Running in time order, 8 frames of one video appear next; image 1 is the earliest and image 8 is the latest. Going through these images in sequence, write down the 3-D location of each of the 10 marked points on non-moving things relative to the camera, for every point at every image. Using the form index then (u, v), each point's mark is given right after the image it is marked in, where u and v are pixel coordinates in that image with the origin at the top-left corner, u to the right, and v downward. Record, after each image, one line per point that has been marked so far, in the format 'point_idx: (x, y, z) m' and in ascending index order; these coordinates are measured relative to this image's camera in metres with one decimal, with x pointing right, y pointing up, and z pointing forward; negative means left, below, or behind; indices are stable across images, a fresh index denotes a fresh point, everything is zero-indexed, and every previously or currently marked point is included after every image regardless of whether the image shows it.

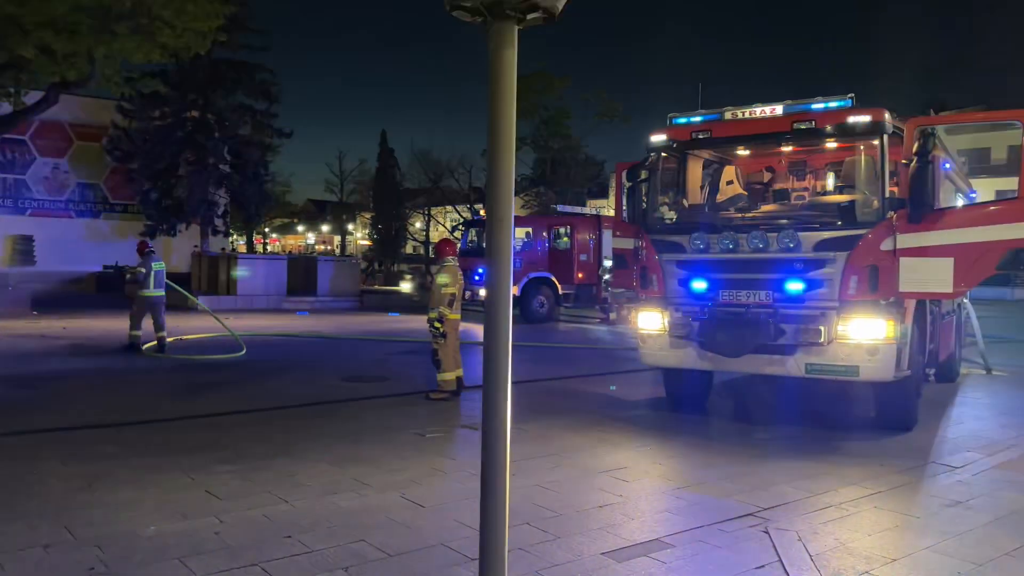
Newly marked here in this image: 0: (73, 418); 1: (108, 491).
0: (-3.6, -1.1, +6.6) m
1: (-2.2, -1.1, +4.5) m
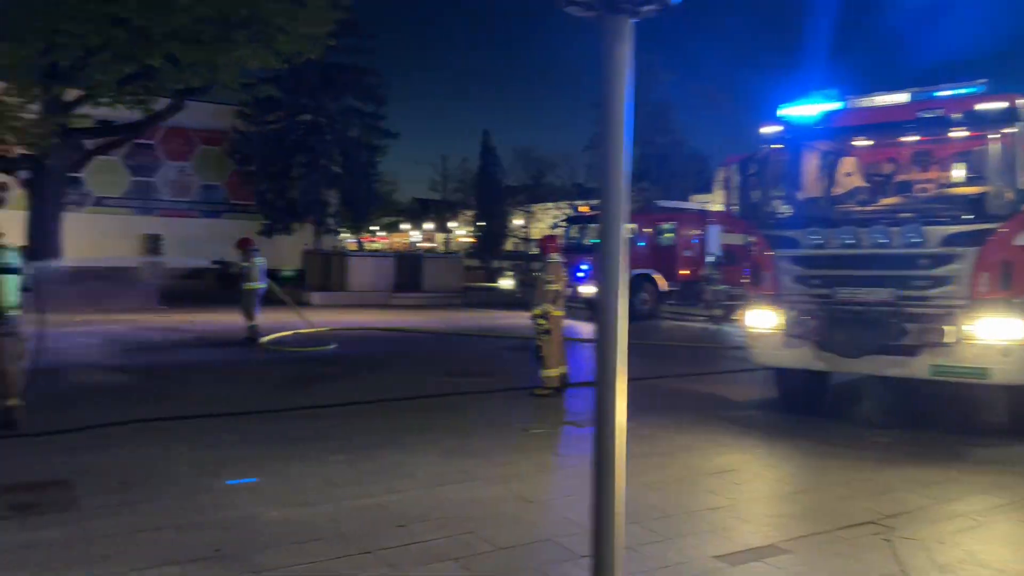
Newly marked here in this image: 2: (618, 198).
0: (-2.7, -1.0, +7.0) m
1: (-1.6, -1.1, +4.7) m
2: (+0.3, +0.3, +2.3) m
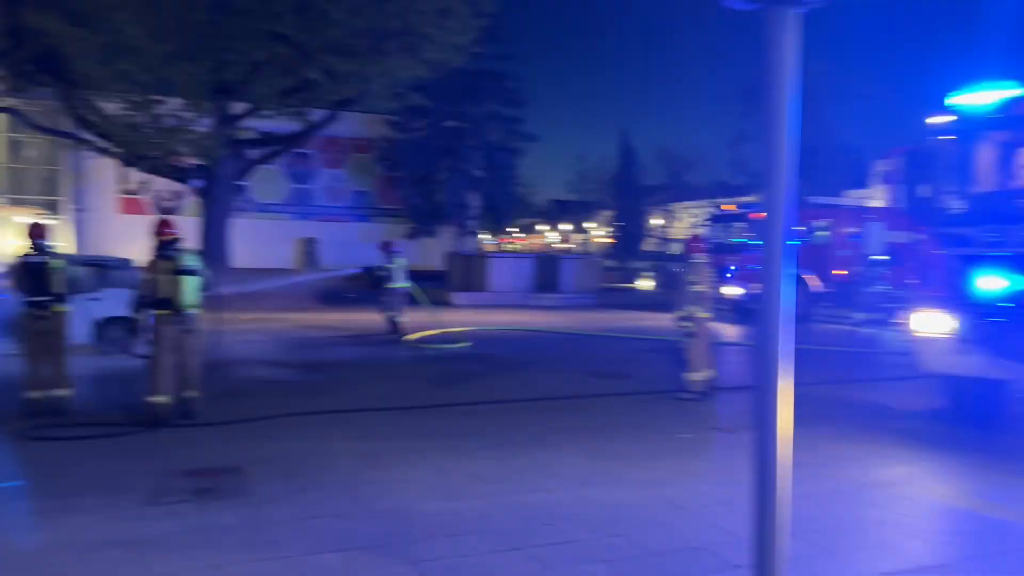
0: (-1.4, -1.0, +7.3) m
1: (-0.8, -1.1, +4.9) m
2: (+0.7, +0.3, +2.2) m
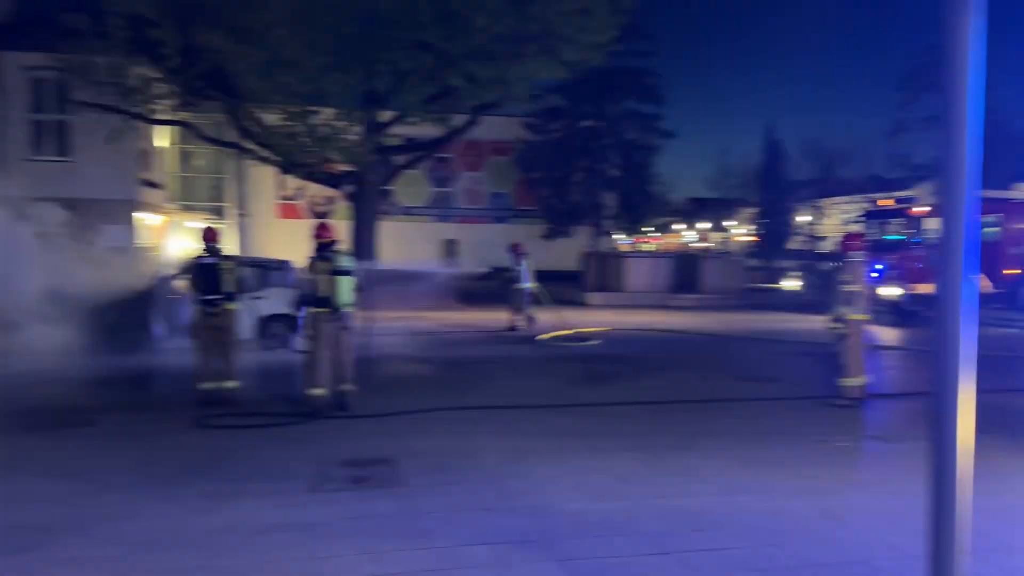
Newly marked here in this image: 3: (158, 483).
0: (-0.1, -1.0, +7.5) m
1: (+0.1, -1.1, +5.0) m
2: (+1.2, +0.3, +2.1) m
3: (-2.0, -1.1, +4.6) m
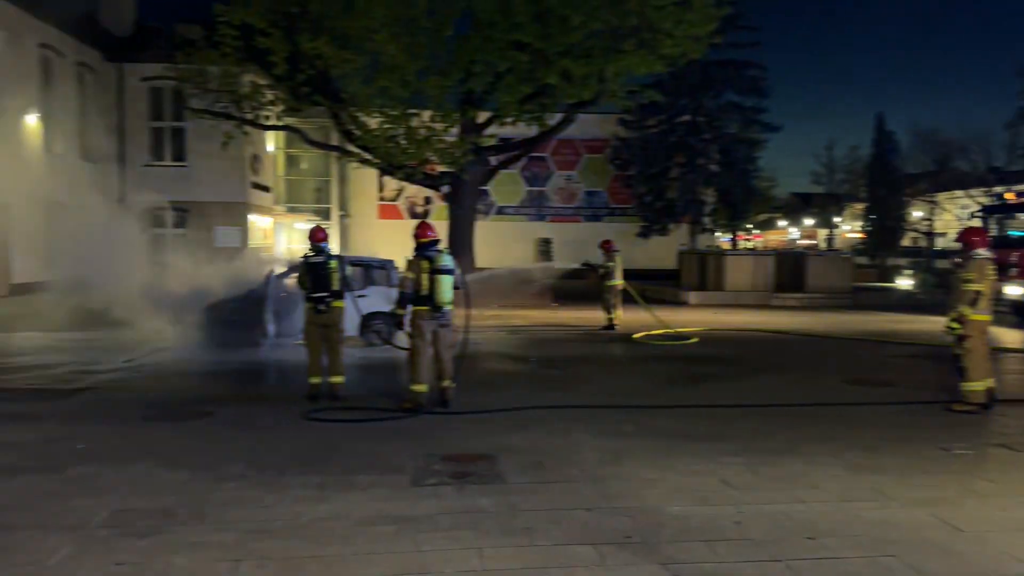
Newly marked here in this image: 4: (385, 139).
0: (+0.8, -1.0, +7.4) m
1: (+0.7, -1.1, +4.9) m
2: (+1.4, +0.3, +1.9) m
3: (-1.4, -1.1, +4.8) m
4: (-2.2, +2.5, +13.9) m
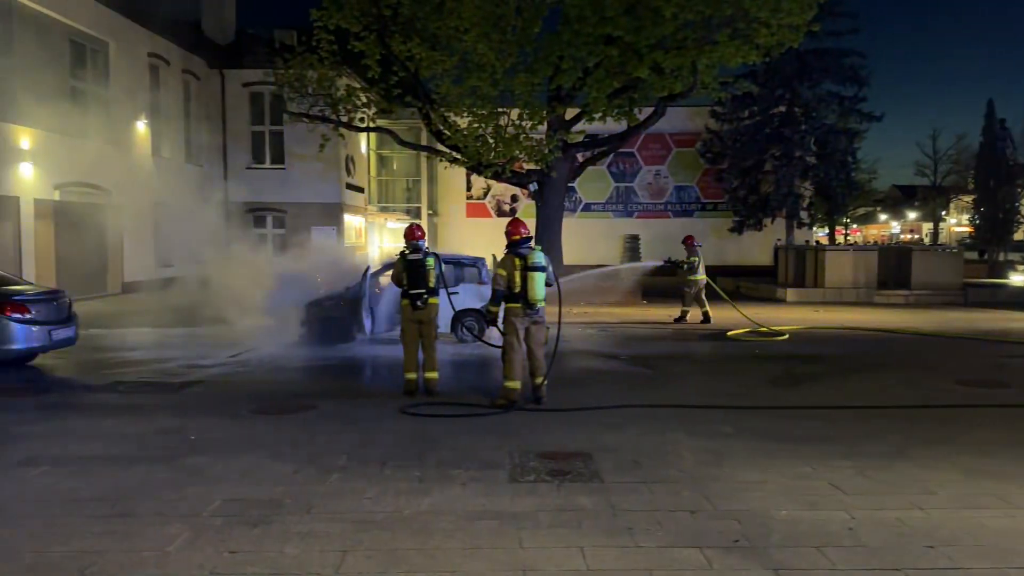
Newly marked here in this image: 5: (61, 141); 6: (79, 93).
0: (+1.6, -1.0, +7.3) m
1: (+1.3, -1.1, +4.8) m
2: (+1.7, +0.3, +1.7) m
3: (-0.8, -1.1, +4.9) m
4: (-0.6, +2.6, +14.0) m
5: (-9.3, +3.0, +16.8) m
6: (-9.4, +4.2, +17.7) m
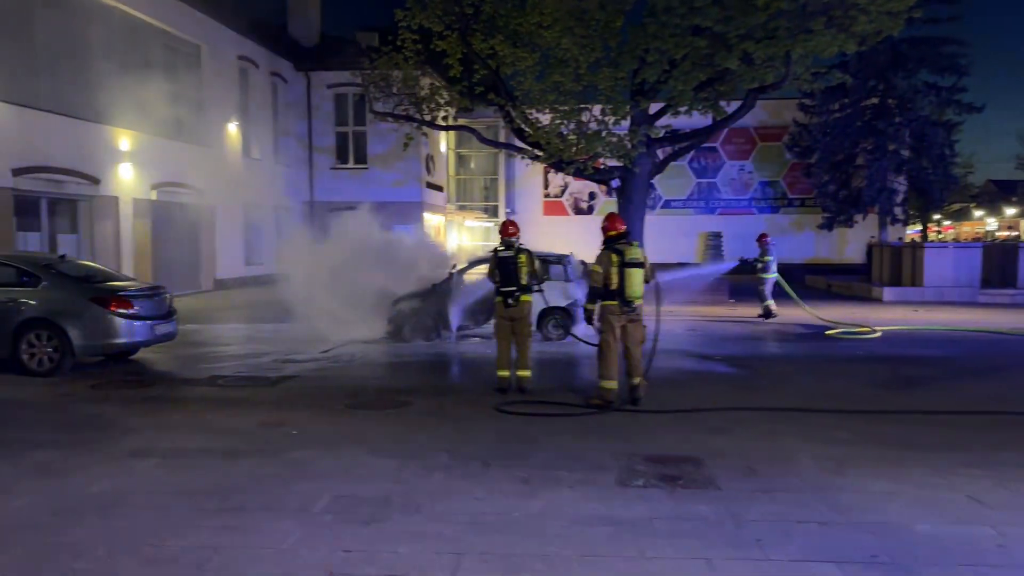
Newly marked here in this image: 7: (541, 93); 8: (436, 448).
0: (+2.4, -1.0, +6.9) m
1: (+1.9, -1.0, +4.5) m
2: (+2.0, +0.3, +1.4) m
3: (-0.2, -1.0, +4.8) m
4: (+0.8, +2.6, +13.8) m
5: (-7.6, +3.1, +17.4) m
6: (-7.6, +4.3, +18.3) m
7: (+0.3, +3.3, +13.9) m
8: (-0.5, -1.0, +5.2) m
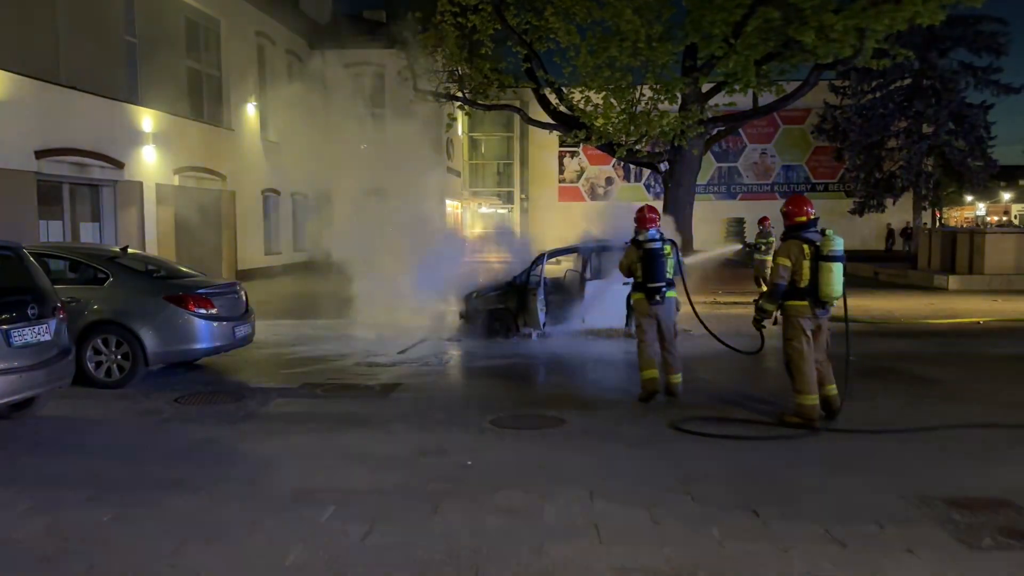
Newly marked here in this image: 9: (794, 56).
0: (+3.7, -0.9, +6.0) m
1: (+3.2, -1.1, +3.5) m
2: (+3.4, +0.2, +0.4) m
3: (+1.1, -1.1, +3.8) m
4: (+1.9, +2.8, +12.8) m
5: (-6.6, +3.3, +16.2) m
6: (-6.6, +4.5, +17.0) m
7: (+1.4, +3.5, +12.9) m
8: (+0.8, -1.0, +4.2) m
9: (+4.6, +3.5, +12.4) m
